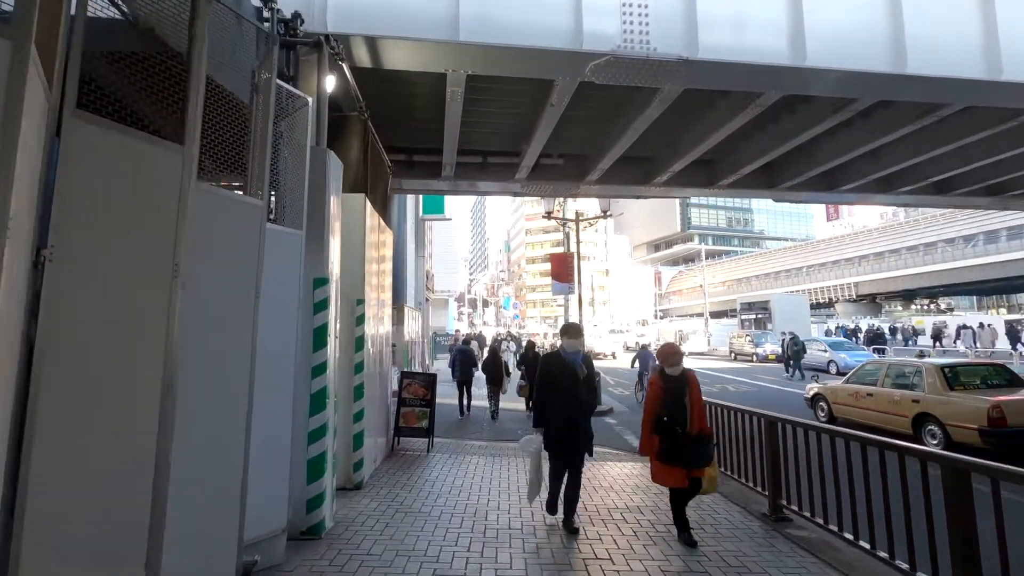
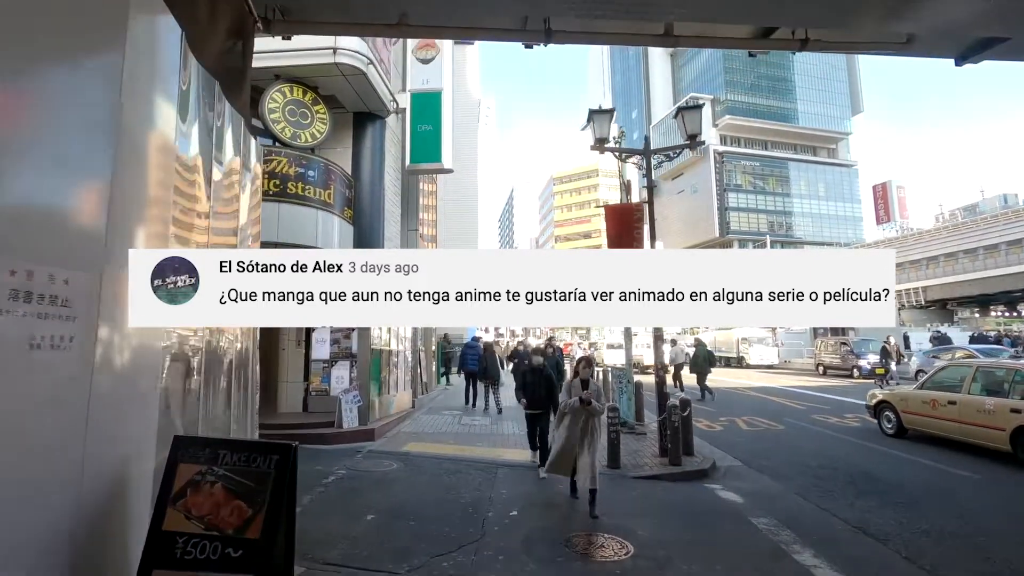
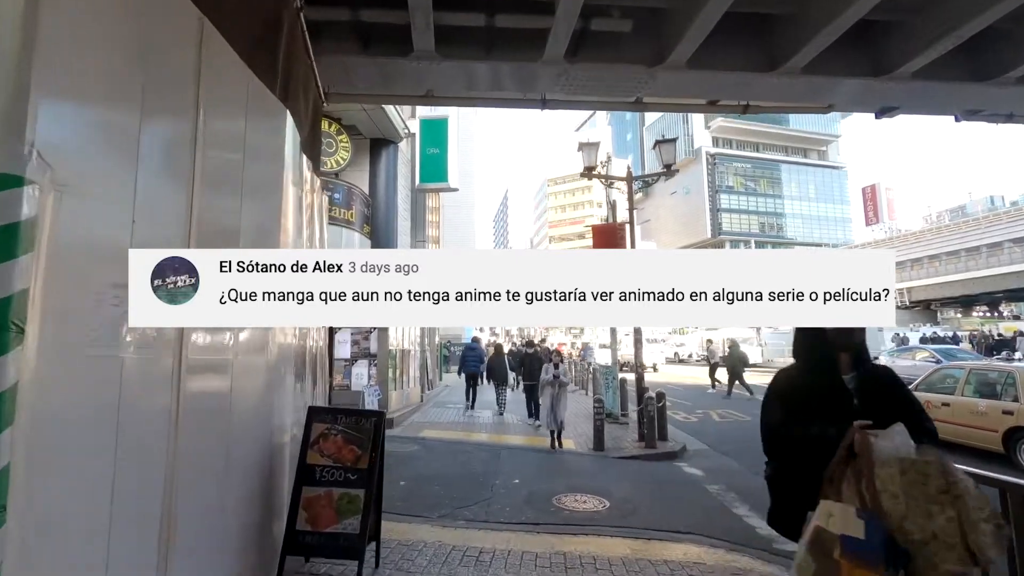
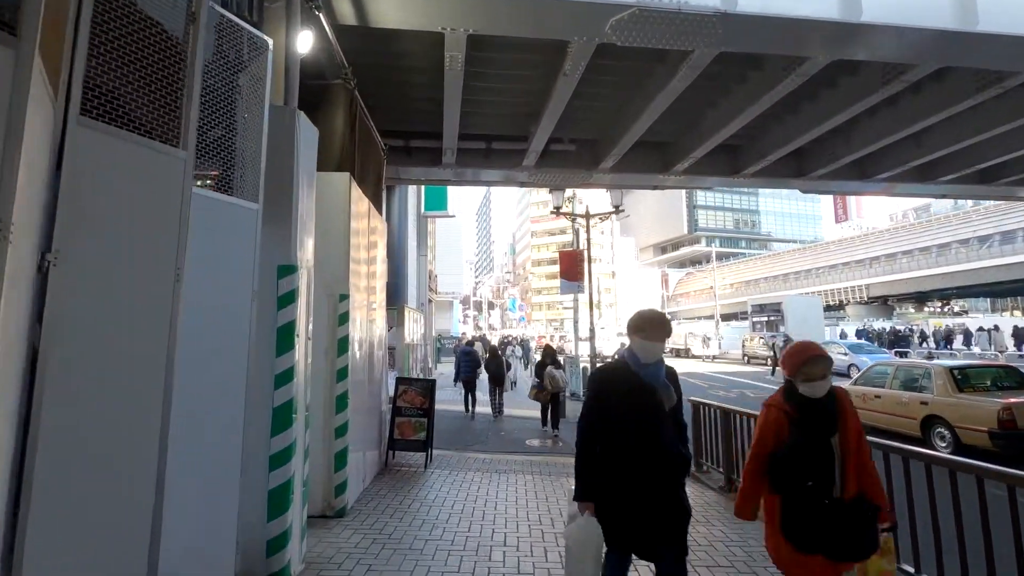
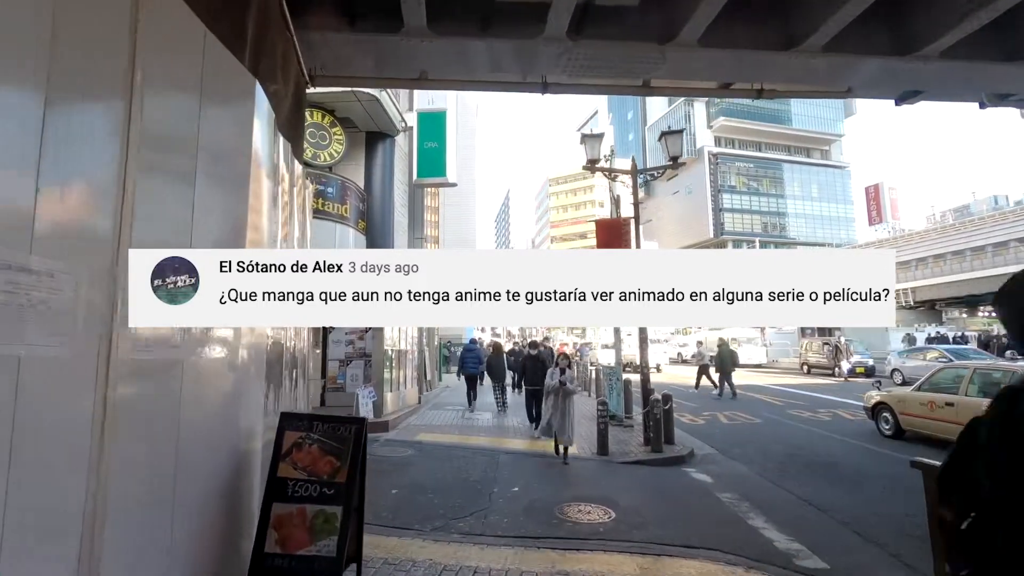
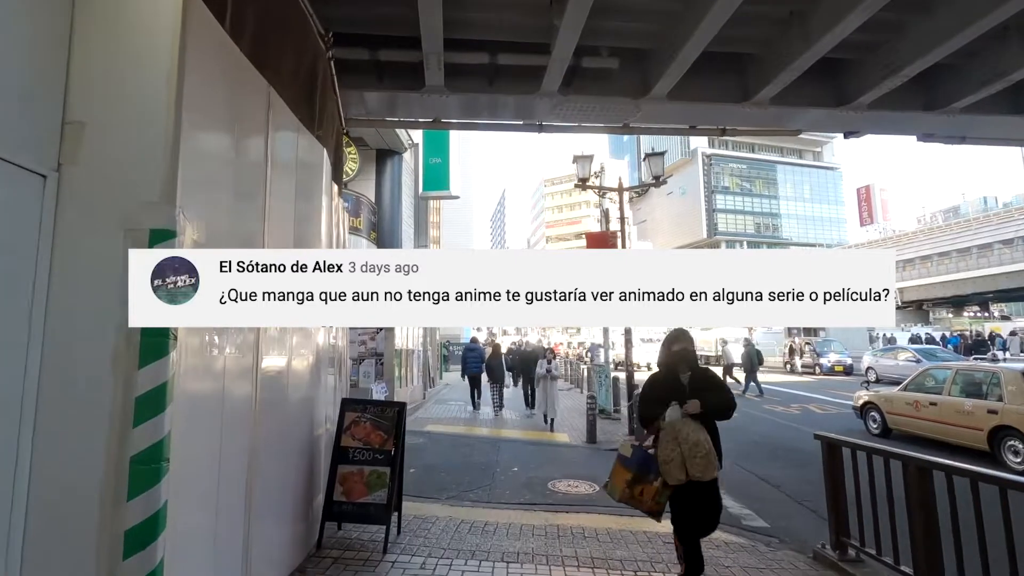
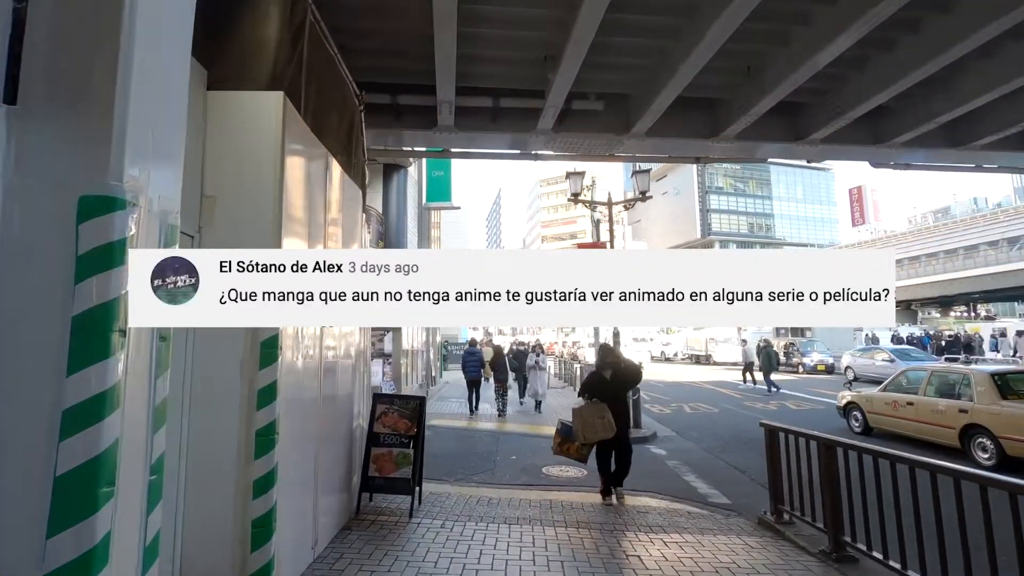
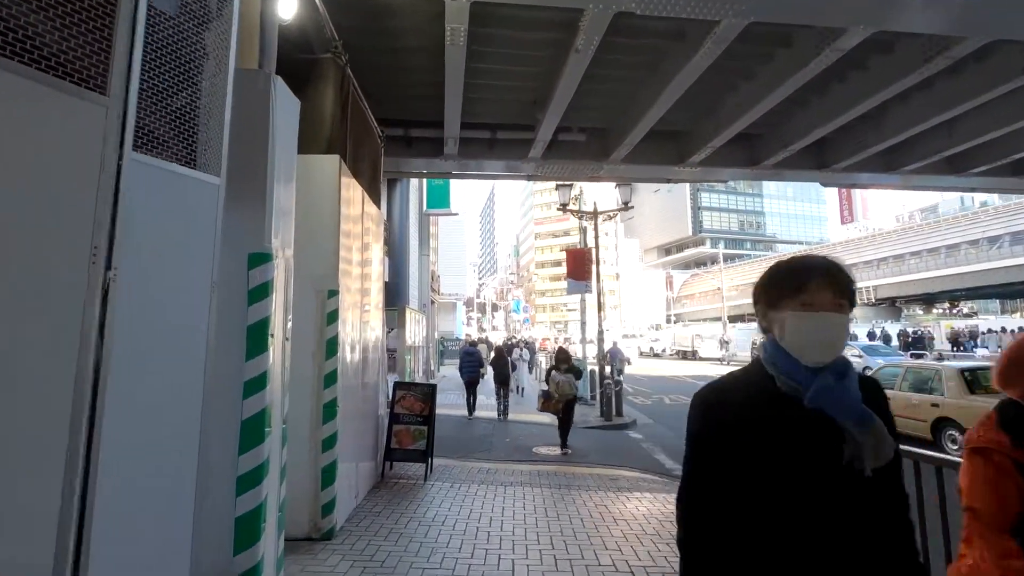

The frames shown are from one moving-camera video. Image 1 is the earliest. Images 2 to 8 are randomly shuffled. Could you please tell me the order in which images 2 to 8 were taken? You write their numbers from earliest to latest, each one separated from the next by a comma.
4, 8, 7, 6, 3, 5, 2
